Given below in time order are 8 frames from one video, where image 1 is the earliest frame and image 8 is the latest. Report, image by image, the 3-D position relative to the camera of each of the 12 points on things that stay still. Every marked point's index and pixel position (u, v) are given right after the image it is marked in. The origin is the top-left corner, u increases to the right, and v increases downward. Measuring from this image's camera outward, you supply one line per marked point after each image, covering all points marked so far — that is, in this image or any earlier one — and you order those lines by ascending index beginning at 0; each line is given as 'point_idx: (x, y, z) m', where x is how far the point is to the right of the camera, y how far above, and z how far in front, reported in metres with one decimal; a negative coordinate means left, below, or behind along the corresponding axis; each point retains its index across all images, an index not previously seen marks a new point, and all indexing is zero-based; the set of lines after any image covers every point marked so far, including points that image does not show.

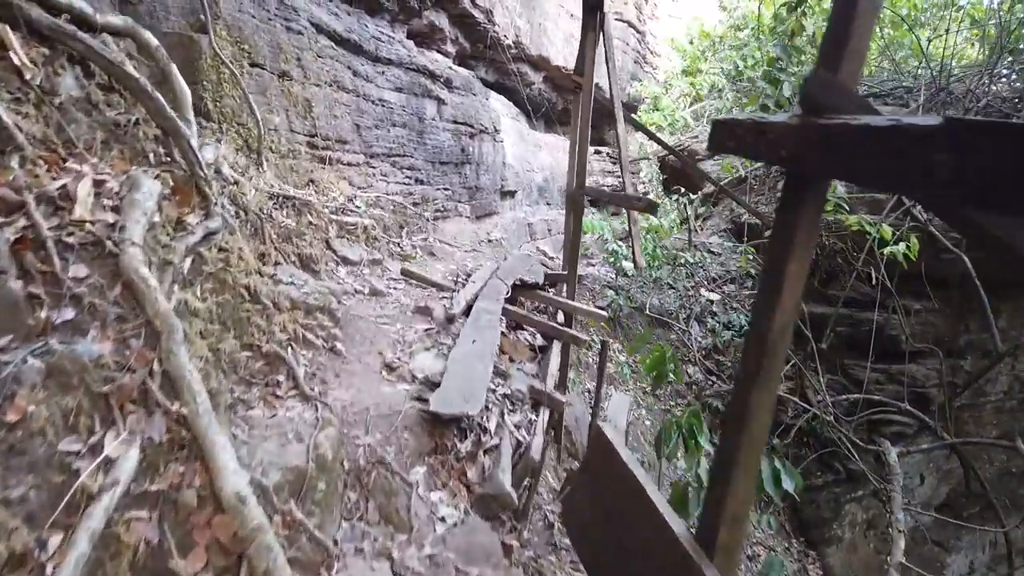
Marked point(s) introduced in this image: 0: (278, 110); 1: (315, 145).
0: (-1.1, +0.8, +3.7) m
1: (-1.0, +0.7, +4.1) m
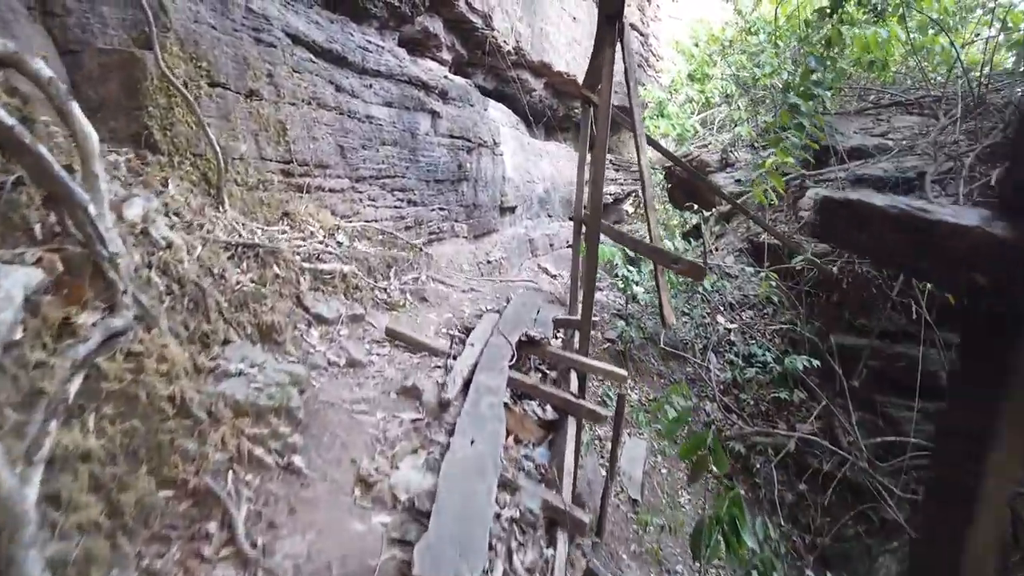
0: (-1.1, +0.6, +3.2) m
1: (-1.0, +0.5, +3.6) m
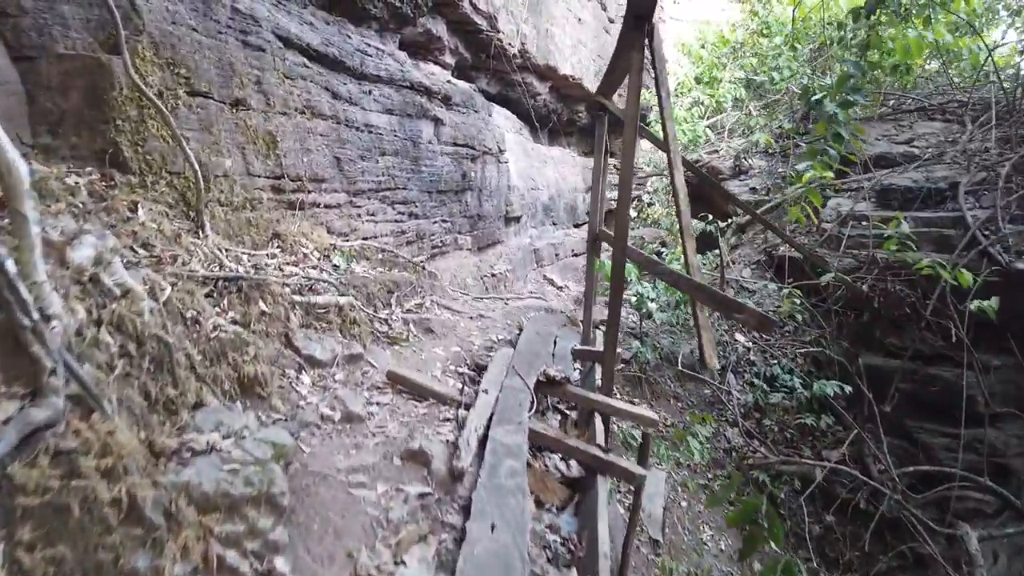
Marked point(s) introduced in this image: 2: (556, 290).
0: (-1.0, +0.5, +2.9) m
1: (-0.9, +0.4, +3.2) m
2: (+0.4, 0.0, +8.0) m
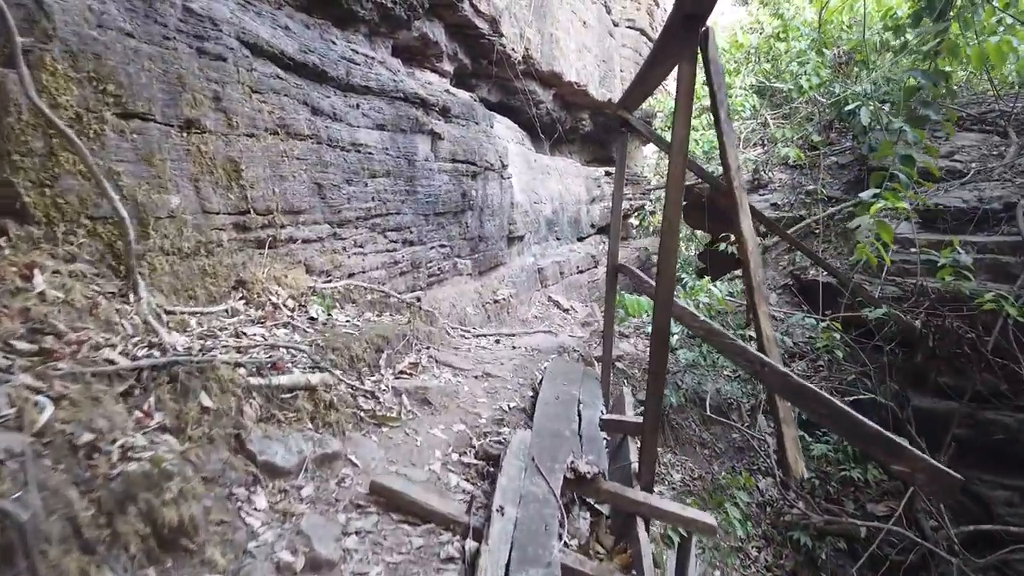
0: (-1.0, +0.3, +2.3) m
1: (-0.9, +0.2, +2.7) m
2: (+0.5, -0.2, +7.5) m
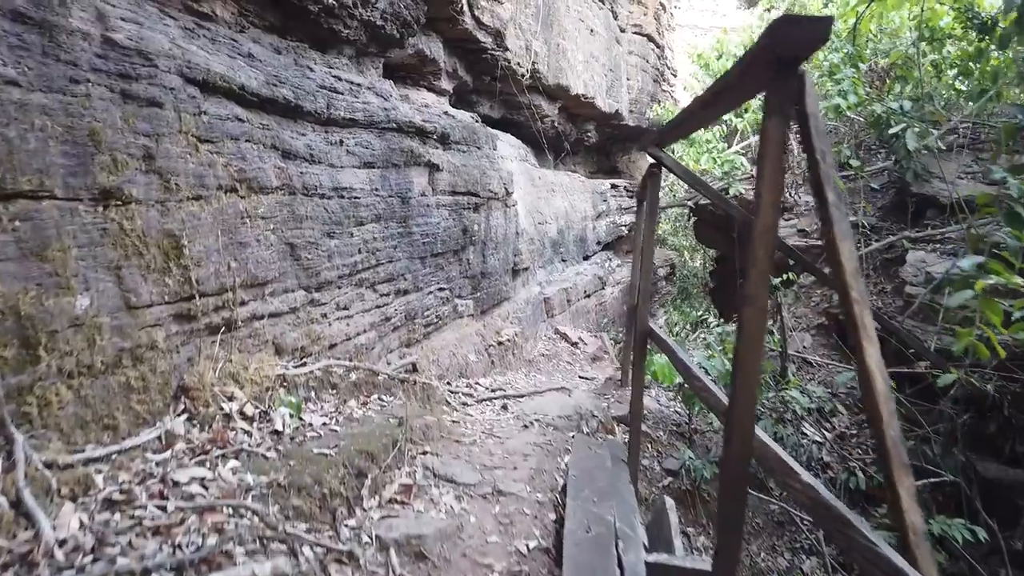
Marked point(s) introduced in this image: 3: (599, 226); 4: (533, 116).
0: (-0.9, 0.0, +1.7) m
1: (-0.8, -0.1, +2.1) m
2: (+0.5, -0.5, +6.9) m
3: (+1.1, +0.8, +10.2) m
4: (+0.2, +1.6, +7.3) m
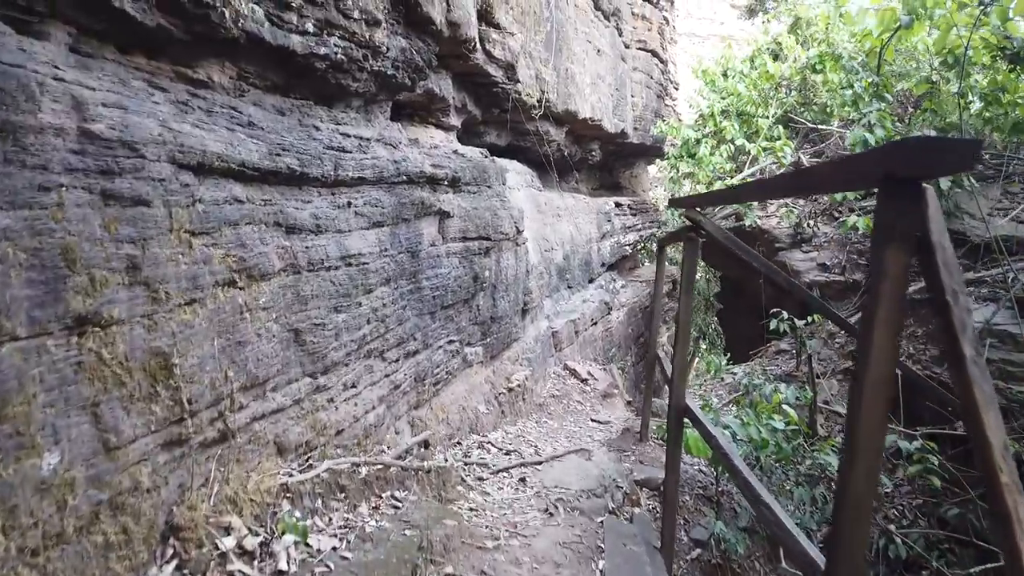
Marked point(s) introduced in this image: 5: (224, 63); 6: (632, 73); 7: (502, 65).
0: (-0.8, -0.3, +1.5) m
1: (-0.8, -0.4, +1.8) m
2: (+0.6, -0.8, +6.6) m
3: (+1.2, +0.5, +10.0) m
4: (+0.3, +1.3, +7.1) m
5: (-0.8, +0.7, +2.3) m
6: (+1.6, +2.9, +10.5) m
7: (-0.1, +1.3, +4.8) m
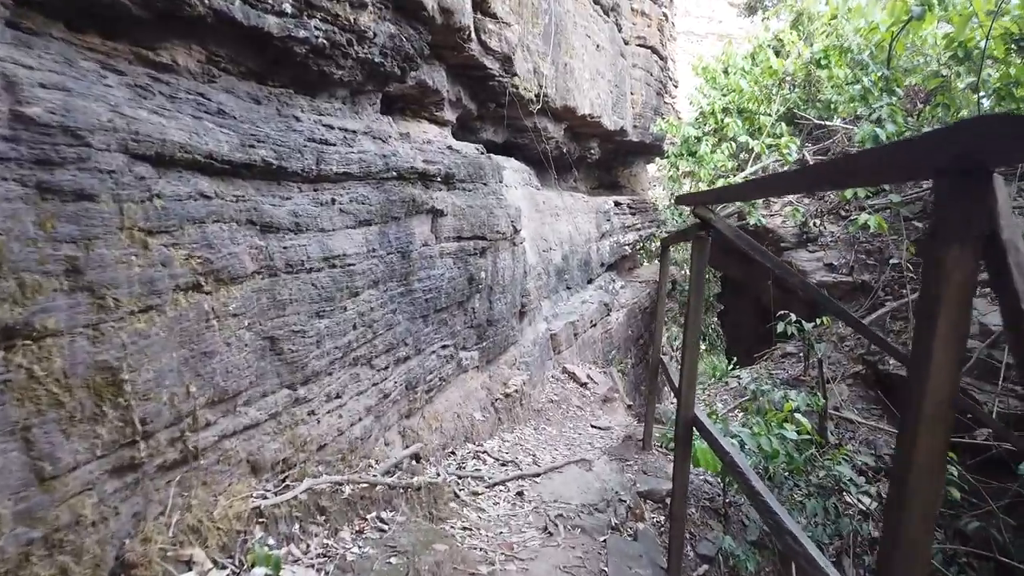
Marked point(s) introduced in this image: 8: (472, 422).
0: (-0.8, -0.3, +1.3) m
1: (-0.8, -0.4, +1.6) m
2: (+0.5, -0.8, +6.4) m
3: (+1.1, +0.5, +9.8) m
4: (+0.2, +1.3, +6.9) m
5: (-0.8, +0.6, +2.1) m
6: (+1.6, +2.8, +10.3) m
7: (-0.1, +1.3, +4.6) m
8: (-0.2, -0.7, +4.3) m
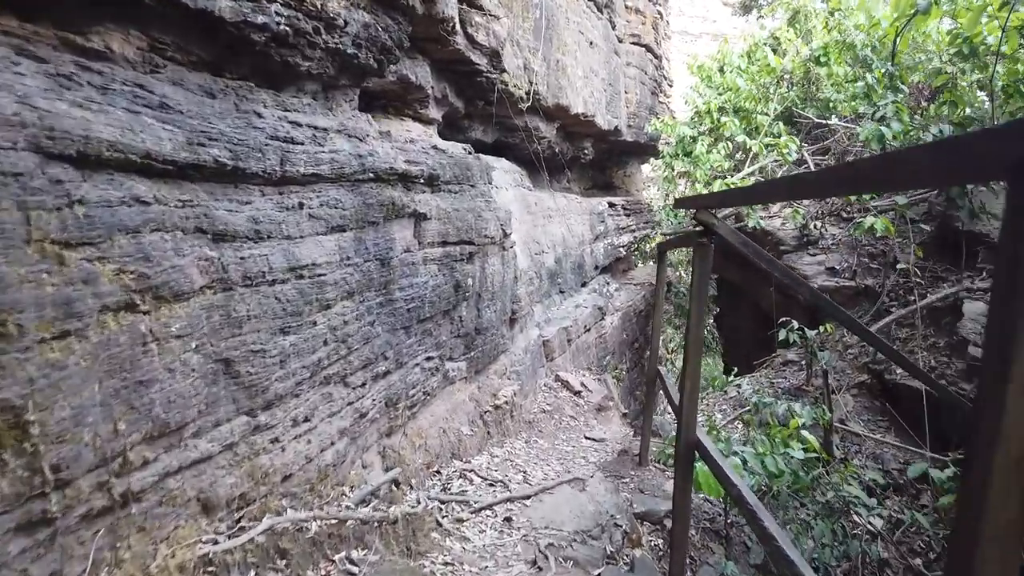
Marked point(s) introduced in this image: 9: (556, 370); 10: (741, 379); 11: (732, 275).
0: (-0.9, -0.3, +1.0) m
1: (-0.8, -0.4, +1.4) m
2: (+0.5, -0.9, +6.2) m
3: (+1.0, +0.5, +9.5) m
4: (+0.2, +1.3, +6.6) m
5: (-0.9, +0.6, +1.8) m
6: (+1.4, +2.8, +10.1) m
7: (-0.1, +1.3, +4.3) m
8: (-0.3, -0.8, +4.0) m
9: (+0.4, -0.7, +6.4) m
10: (+1.6, -0.6, +5.5) m
11: (+2.1, +0.1, +7.6) m
